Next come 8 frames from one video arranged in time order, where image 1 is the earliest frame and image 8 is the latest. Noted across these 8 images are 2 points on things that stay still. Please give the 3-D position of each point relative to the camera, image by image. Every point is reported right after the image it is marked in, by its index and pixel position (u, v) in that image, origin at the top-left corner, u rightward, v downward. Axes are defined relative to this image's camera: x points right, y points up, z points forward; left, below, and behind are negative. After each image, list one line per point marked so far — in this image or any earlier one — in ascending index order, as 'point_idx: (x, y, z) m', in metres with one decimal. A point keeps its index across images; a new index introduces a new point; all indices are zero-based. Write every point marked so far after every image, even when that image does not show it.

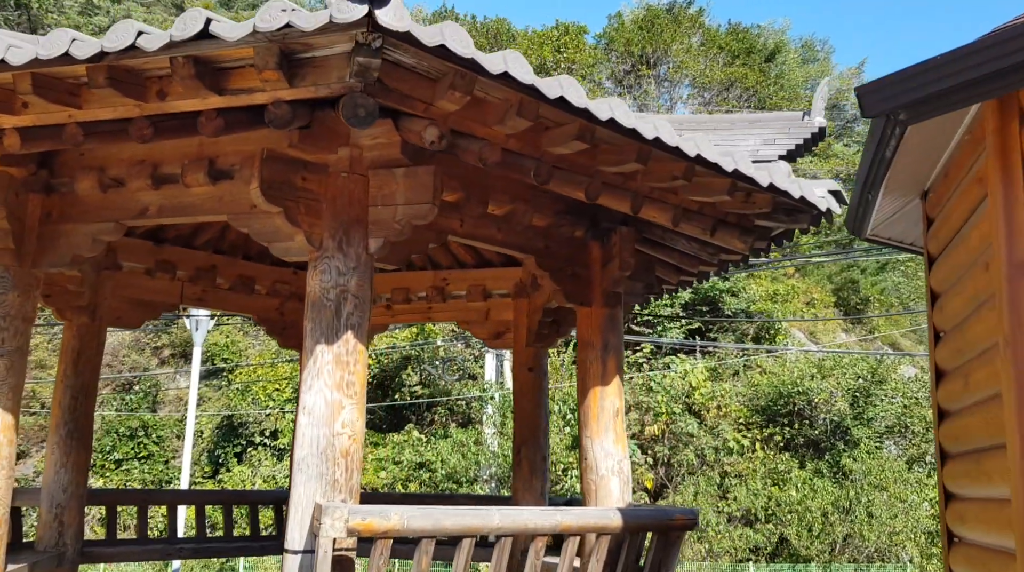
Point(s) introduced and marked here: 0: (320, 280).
0: (-0.8, 0.0, +4.2) m
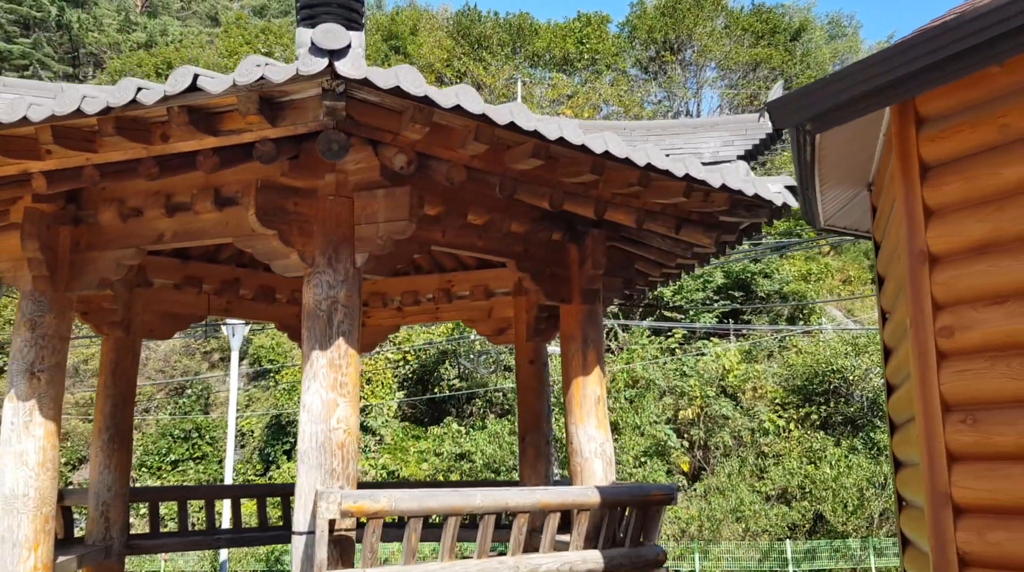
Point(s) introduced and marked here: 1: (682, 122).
0: (-1.0, 0.0, +4.8) m
1: (+1.1, +1.0, +6.0) m
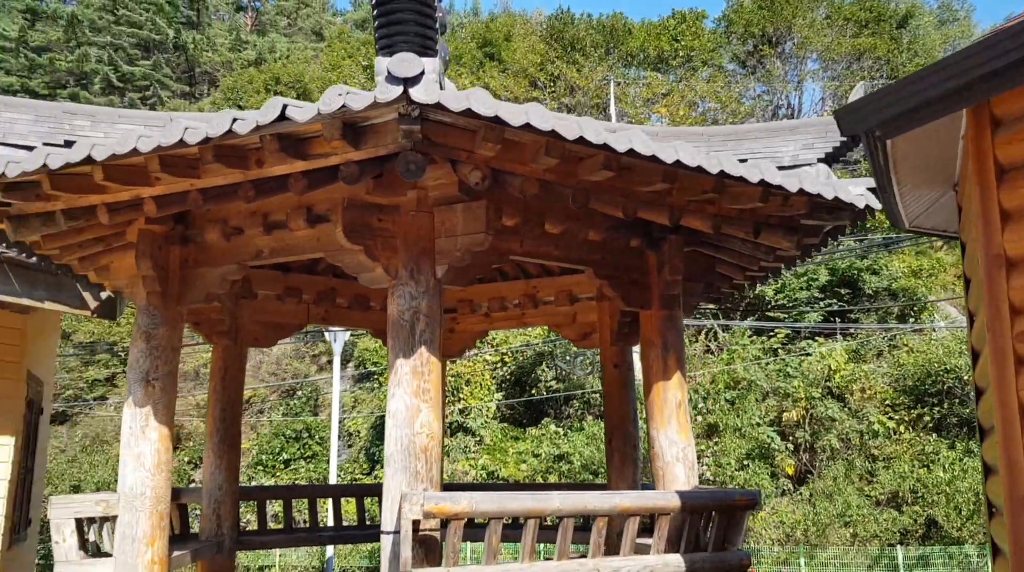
0: (-0.6, -0.1, +5.0) m
1: (+1.5, +1.0, +6.0) m
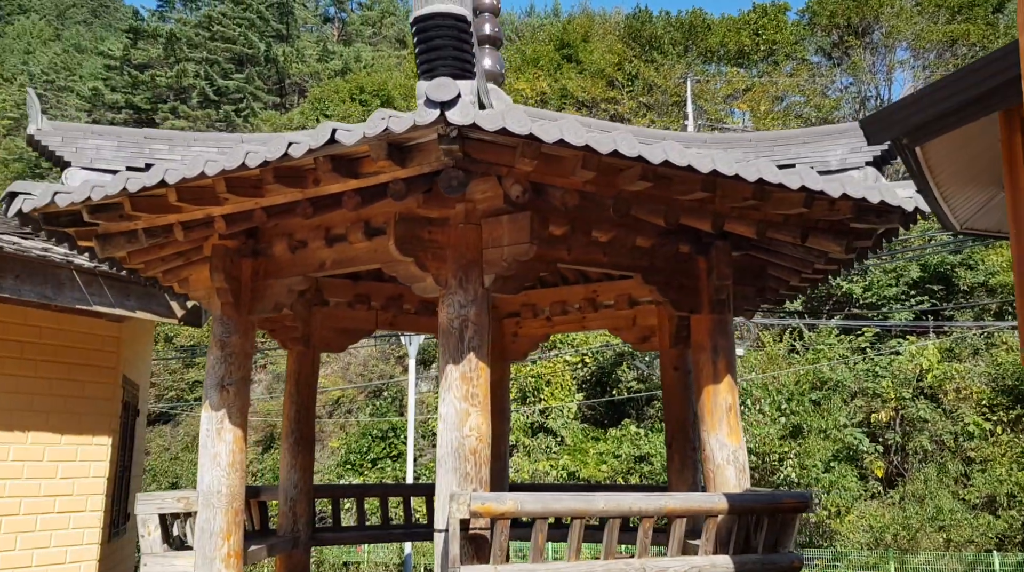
0: (-0.4, -0.1, +5.2) m
1: (+1.8, +1.0, +6.0) m
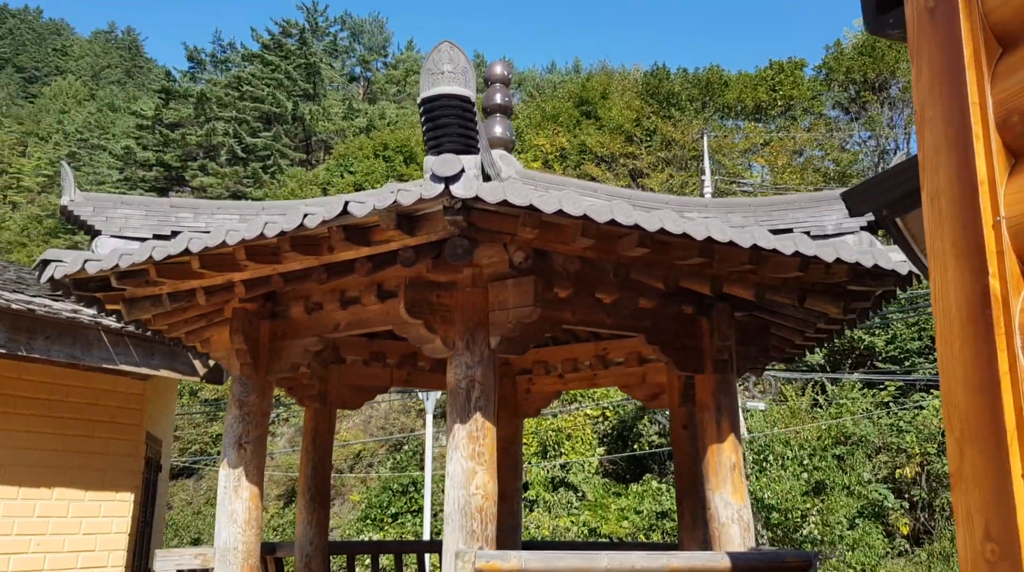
0: (-0.3, -0.5, +5.4) m
1: (+1.9, +0.6, +6.2) m
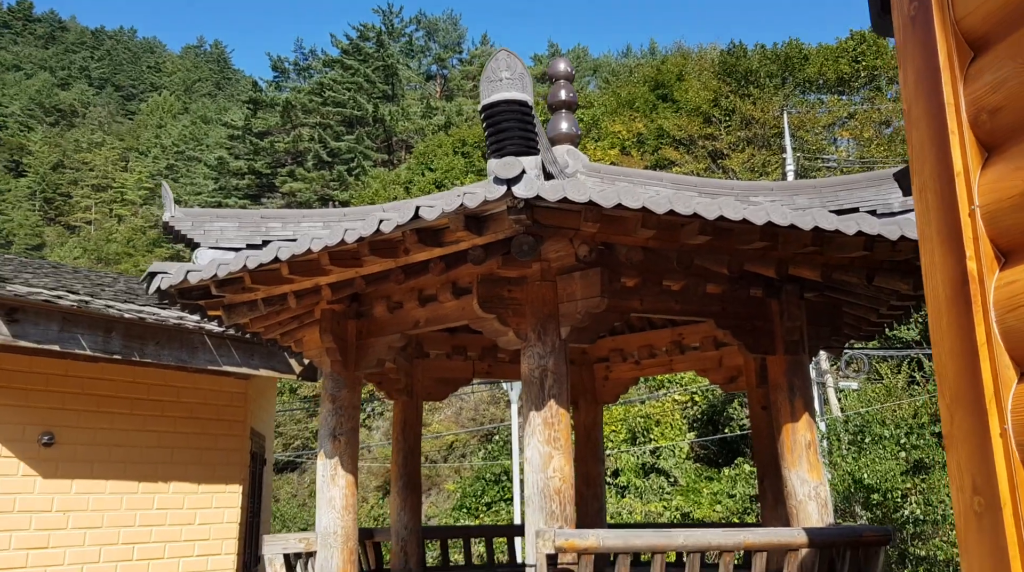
0: (+0.1, -0.4, +5.7) m
1: (+2.3, +0.7, +6.3) m
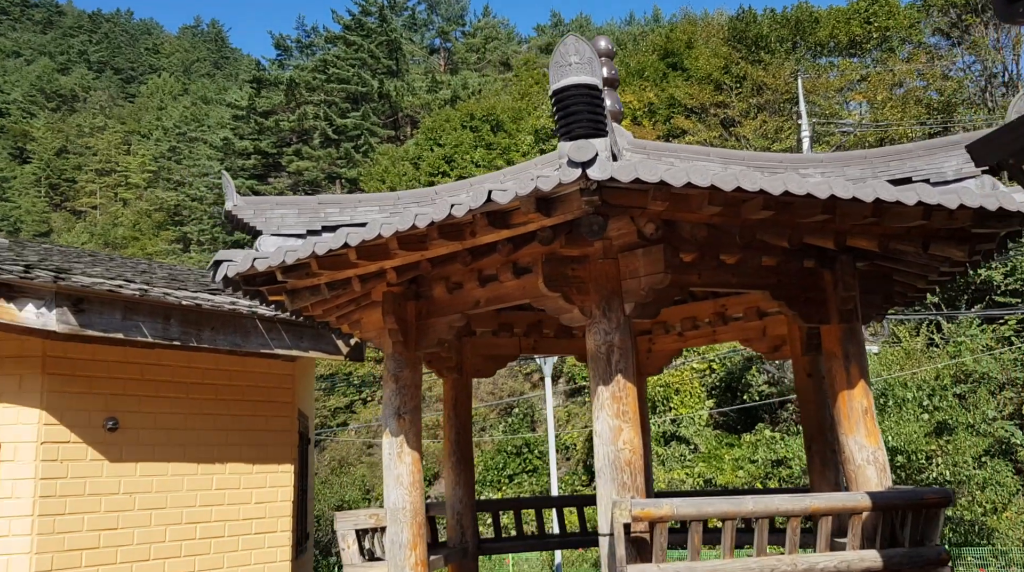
0: (+0.5, -0.3, +5.9) m
1: (+2.7, +0.9, +6.4) m
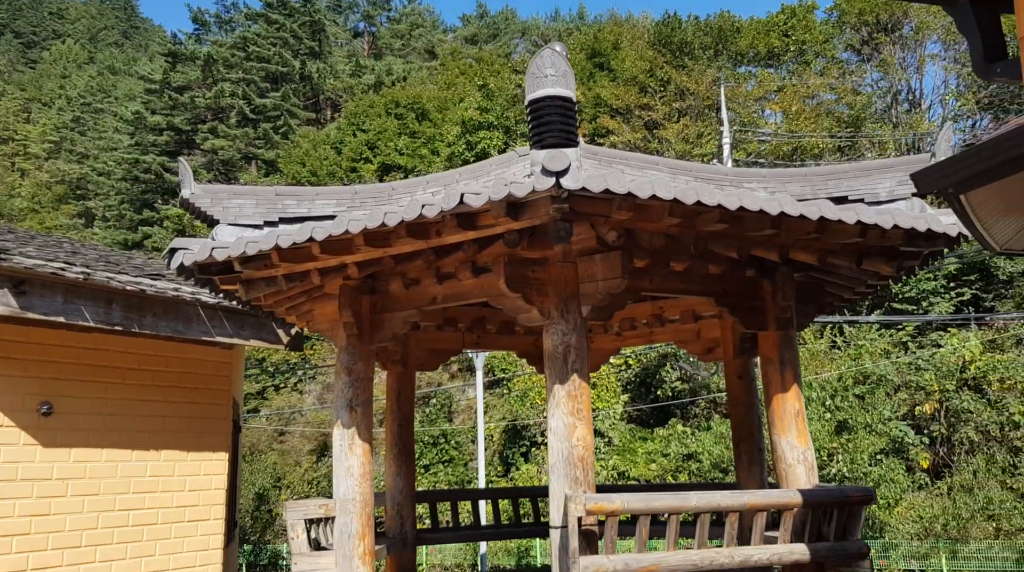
0: (+0.2, -0.3, +6.1) m
1: (+2.4, +0.8, +6.8) m
